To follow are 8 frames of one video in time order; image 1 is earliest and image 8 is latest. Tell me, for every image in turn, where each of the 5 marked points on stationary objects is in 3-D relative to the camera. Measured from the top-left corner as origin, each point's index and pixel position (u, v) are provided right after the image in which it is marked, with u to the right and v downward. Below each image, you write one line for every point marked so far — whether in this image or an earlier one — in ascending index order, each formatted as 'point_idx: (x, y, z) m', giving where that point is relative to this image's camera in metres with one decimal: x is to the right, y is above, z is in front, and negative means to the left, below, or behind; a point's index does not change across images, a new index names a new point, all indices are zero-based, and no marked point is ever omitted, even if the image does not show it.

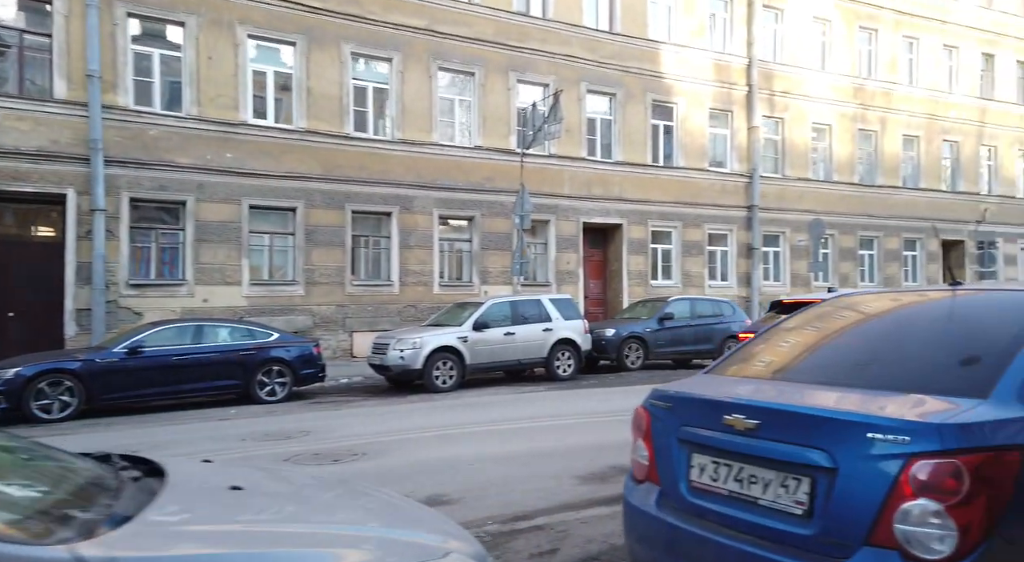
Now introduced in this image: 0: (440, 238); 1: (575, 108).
0: (-1.8, +1.0, +17.4) m
1: (+1.5, +4.4, +18.8) m
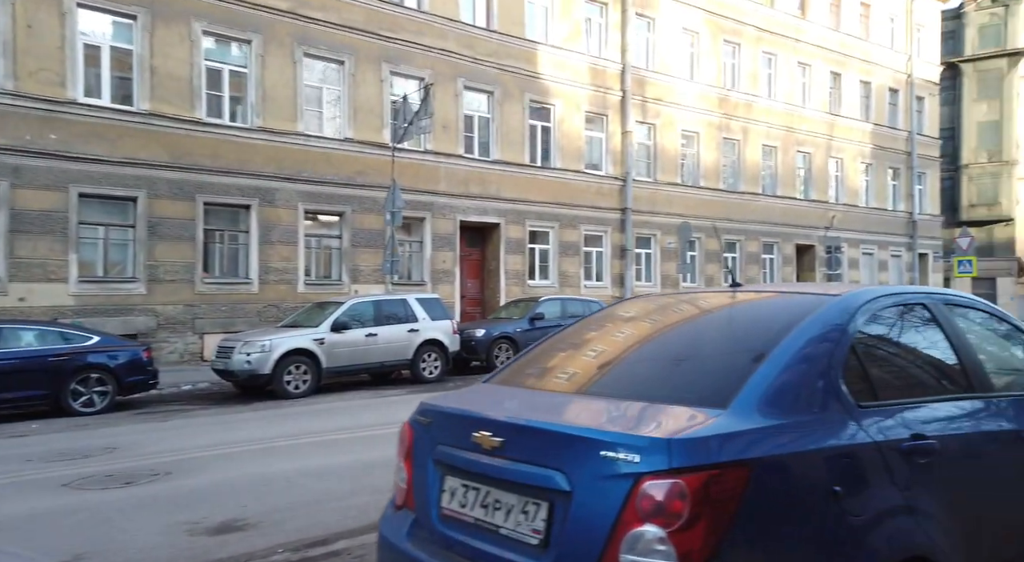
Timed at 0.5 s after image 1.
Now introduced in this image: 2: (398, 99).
0: (-4.7, +1.0, +16.6) m
1: (-1.6, +4.4, +18.5) m
2: (-2.8, +4.3, +17.6) m
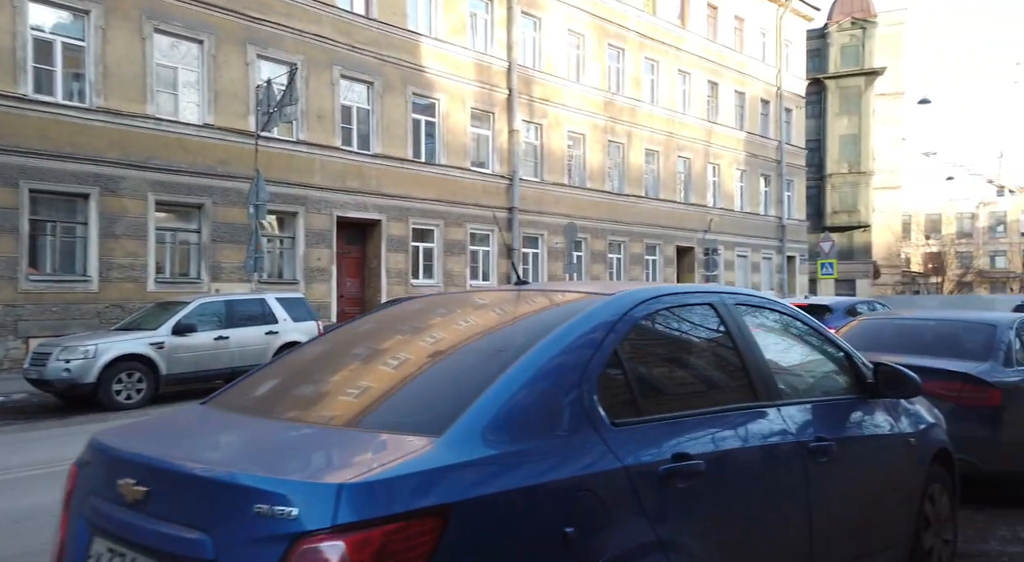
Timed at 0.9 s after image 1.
0: (-7.3, +1.1, +15.4) m
1: (-4.5, +4.5, +17.7) m
2: (-5.5, +4.4, +16.6) m
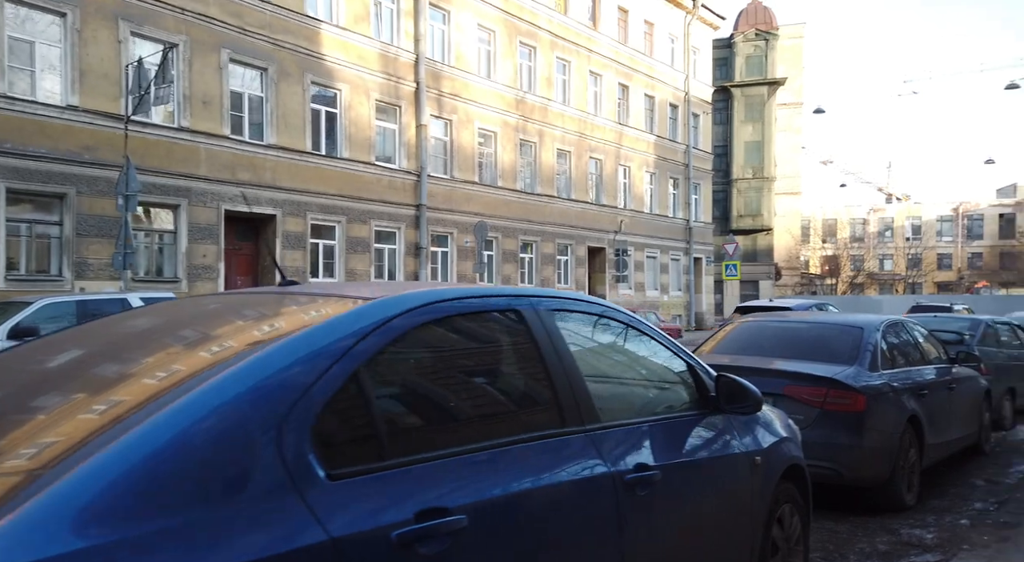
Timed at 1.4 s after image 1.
0: (-9.2, +1.2, +14.1) m
1: (-6.7, +4.6, +16.7) m
2: (-7.6, +4.4, +15.5) m
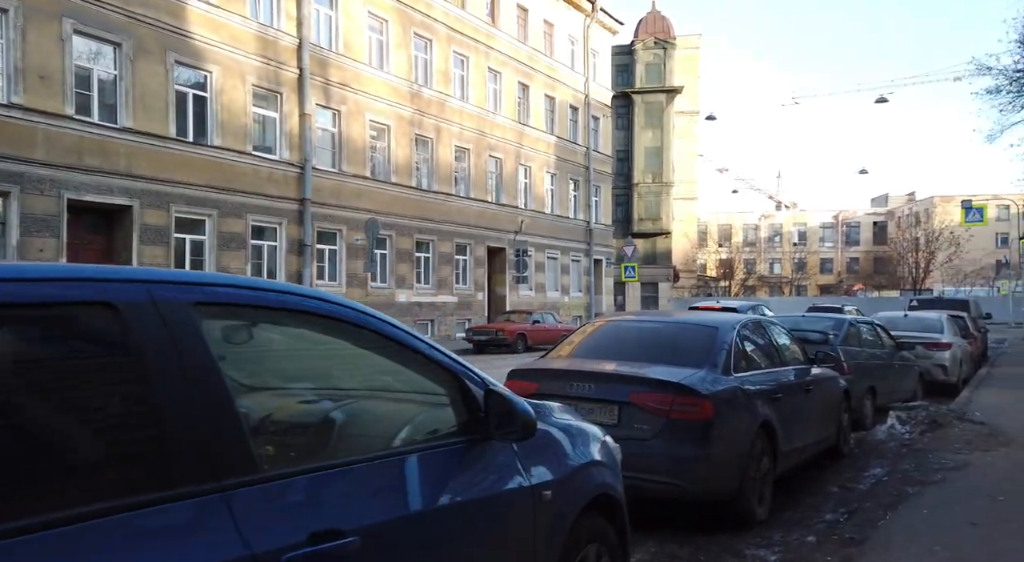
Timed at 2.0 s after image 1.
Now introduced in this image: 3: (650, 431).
0: (-11.4, +1.3, +12.3) m
1: (-9.1, +4.6, +15.1) m
2: (-9.9, +4.5, +13.8) m
3: (+0.8, -0.9, +4.4) m
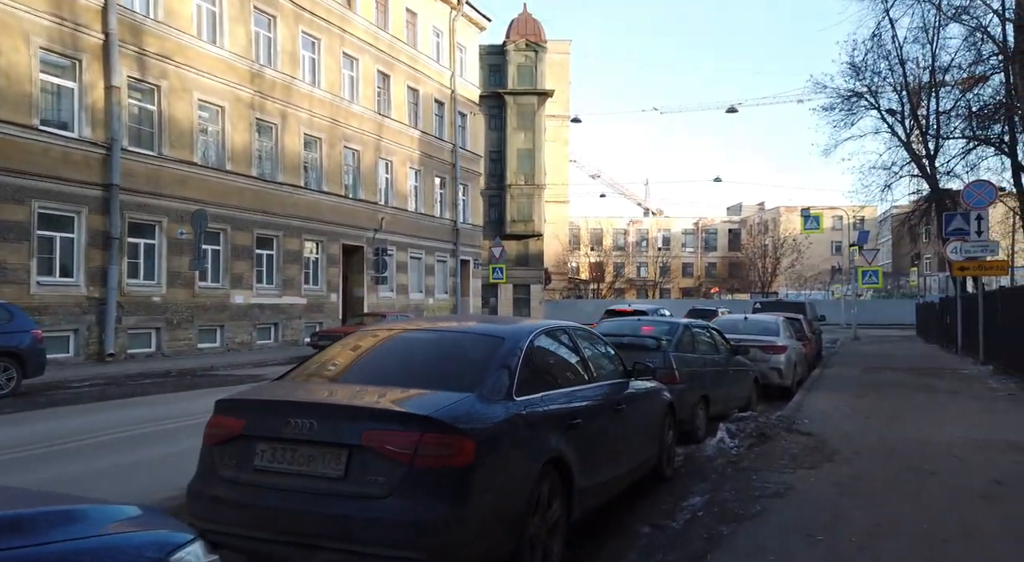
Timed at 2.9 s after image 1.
0: (-13.9, +1.4, +8.9) m
1: (-12.1, +4.7, +12.2) m
2: (-12.6, +4.6, +10.7) m
3: (-0.6, -0.9, +3.3) m
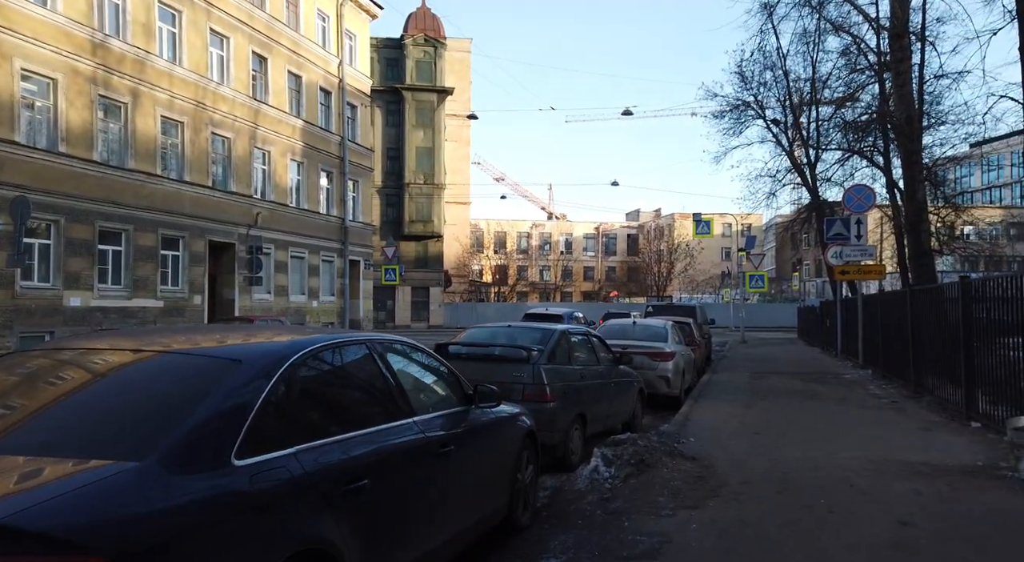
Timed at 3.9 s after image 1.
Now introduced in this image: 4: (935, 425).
0: (-15.4, +1.5, +5.5) m
1: (-14.1, +4.8, +8.9) m
2: (-14.4, +4.7, +7.4) m
3: (-1.5, -0.9, +1.6) m
4: (+6.7, -2.3, +11.7) m
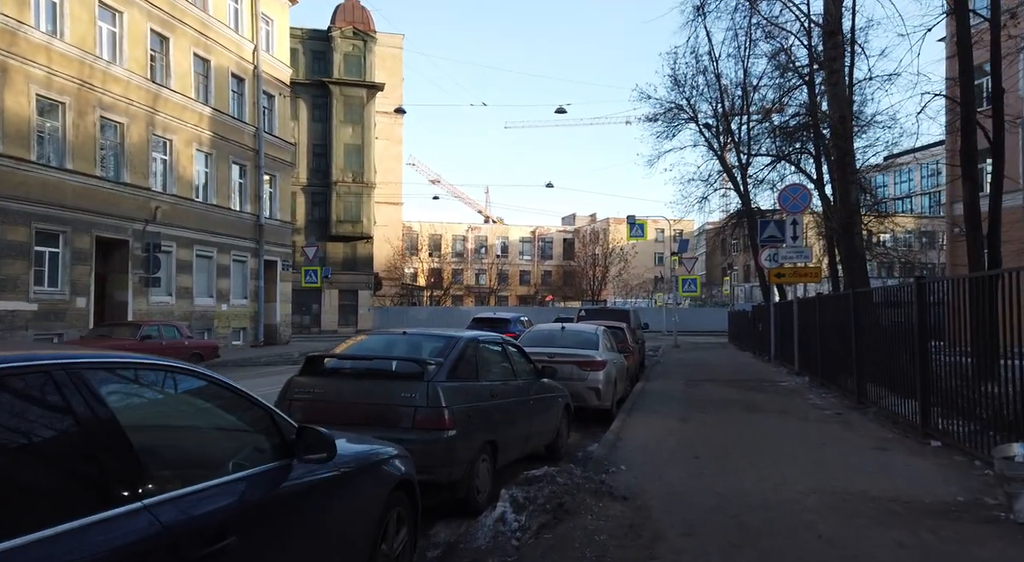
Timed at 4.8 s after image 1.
0: (-16.1, +1.6, +2.4) m
1: (-15.1, +4.9, +5.9) m
2: (-15.2, +4.8, +4.4) m
3: (-1.9, -0.8, -0.3) m
4: (+5.4, -2.3, +10.5) m
